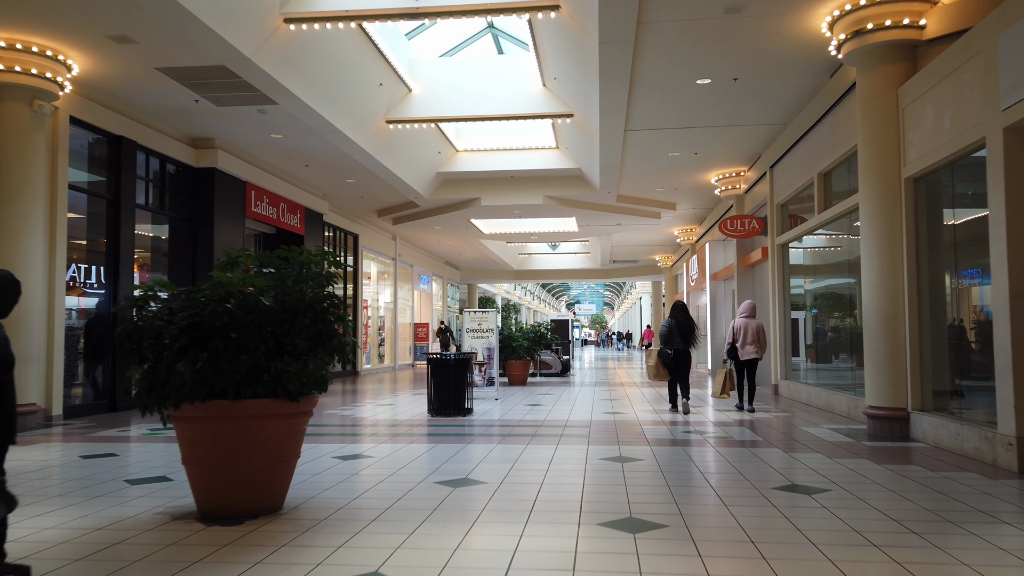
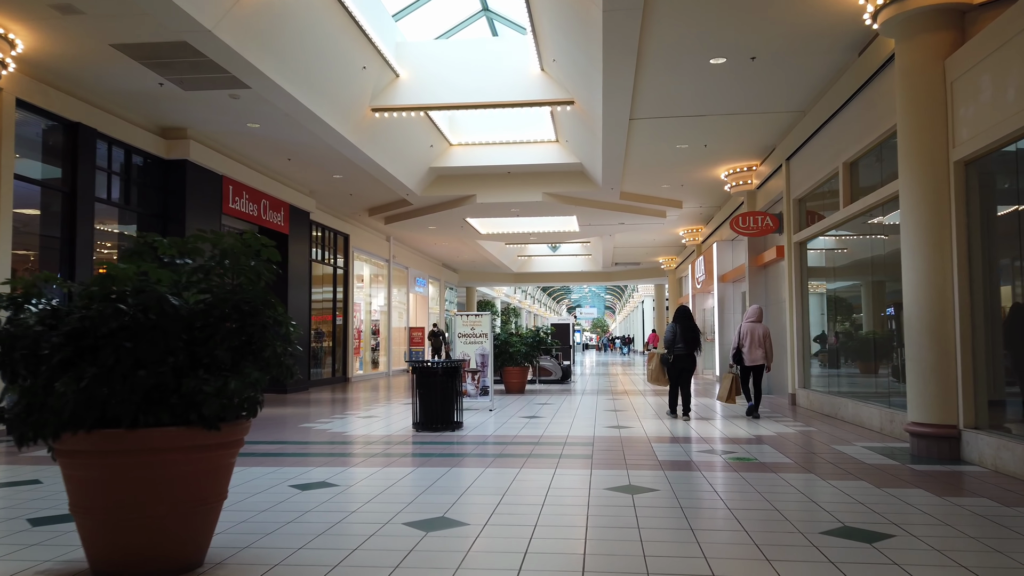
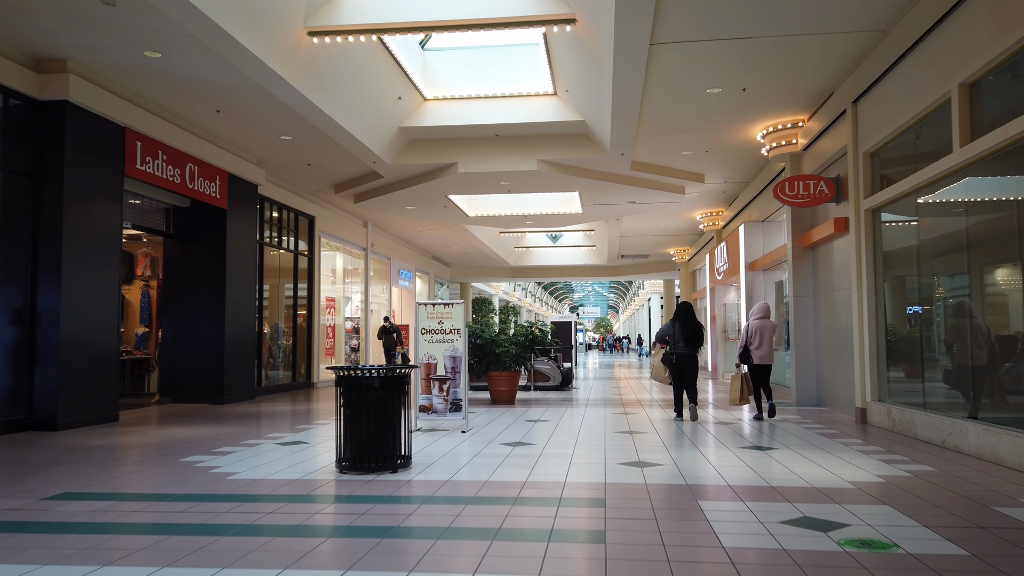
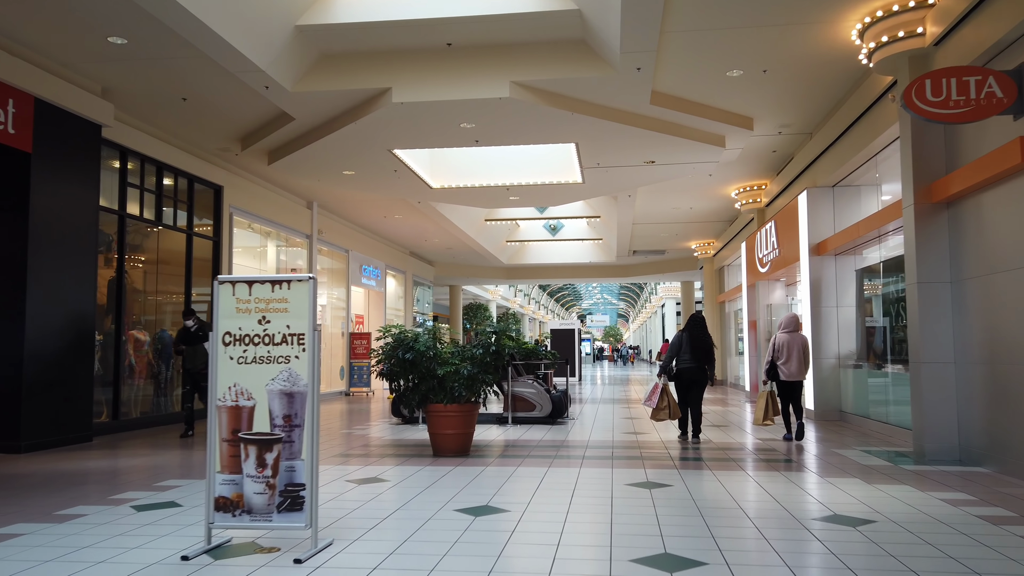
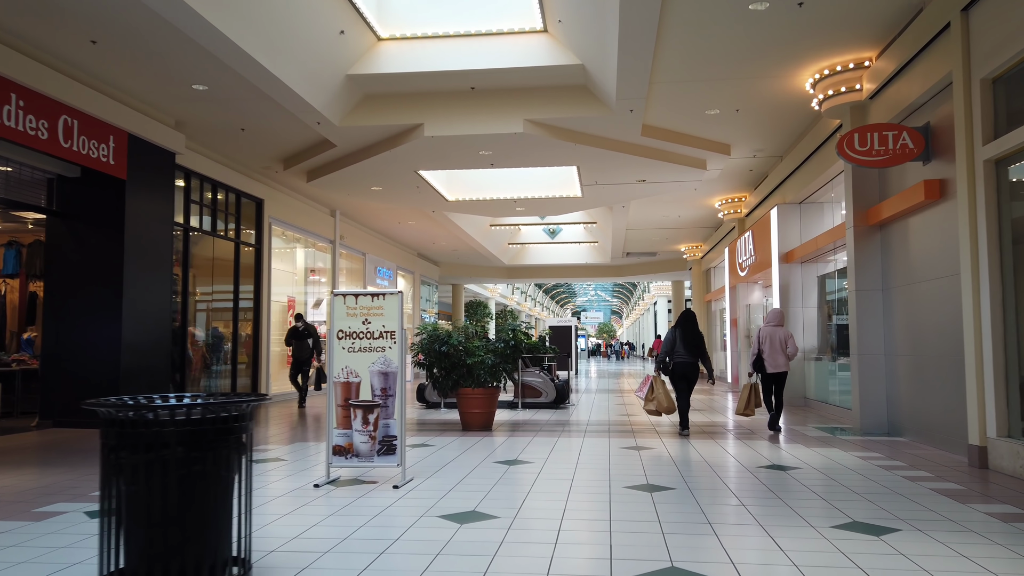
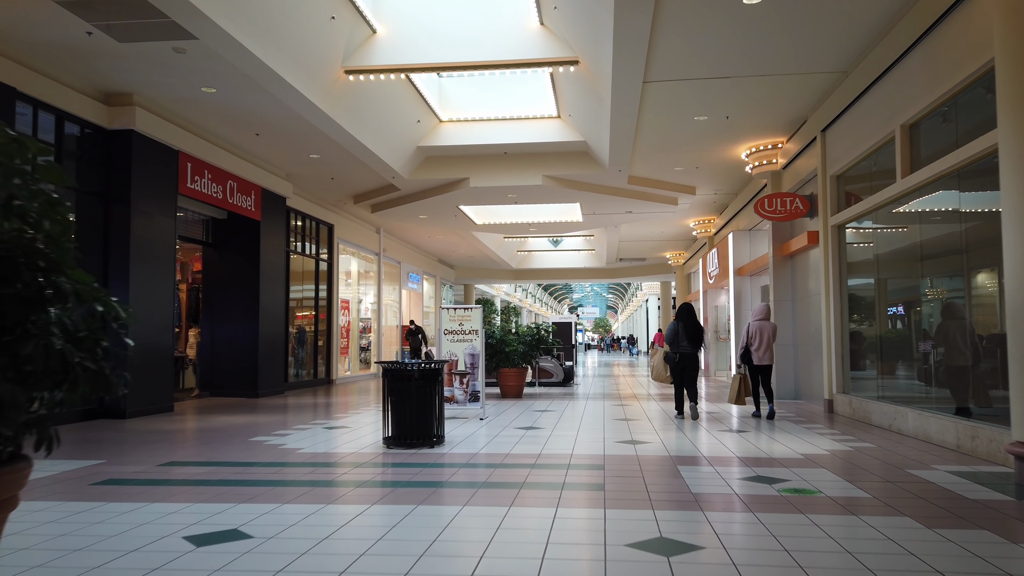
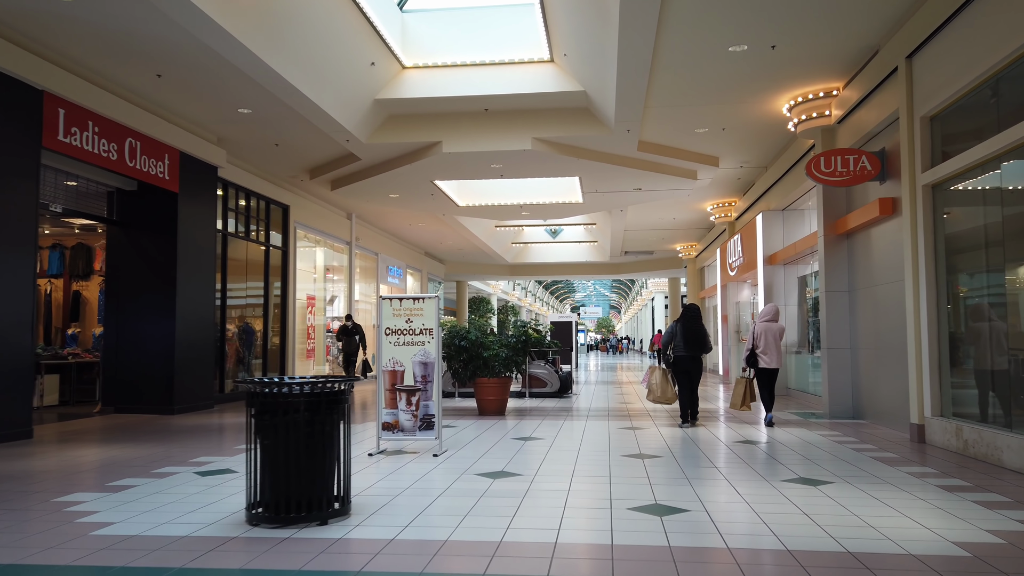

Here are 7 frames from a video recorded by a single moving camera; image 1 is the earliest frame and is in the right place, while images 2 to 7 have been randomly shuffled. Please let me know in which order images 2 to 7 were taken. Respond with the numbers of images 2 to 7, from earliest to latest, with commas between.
2, 6, 3, 7, 5, 4
